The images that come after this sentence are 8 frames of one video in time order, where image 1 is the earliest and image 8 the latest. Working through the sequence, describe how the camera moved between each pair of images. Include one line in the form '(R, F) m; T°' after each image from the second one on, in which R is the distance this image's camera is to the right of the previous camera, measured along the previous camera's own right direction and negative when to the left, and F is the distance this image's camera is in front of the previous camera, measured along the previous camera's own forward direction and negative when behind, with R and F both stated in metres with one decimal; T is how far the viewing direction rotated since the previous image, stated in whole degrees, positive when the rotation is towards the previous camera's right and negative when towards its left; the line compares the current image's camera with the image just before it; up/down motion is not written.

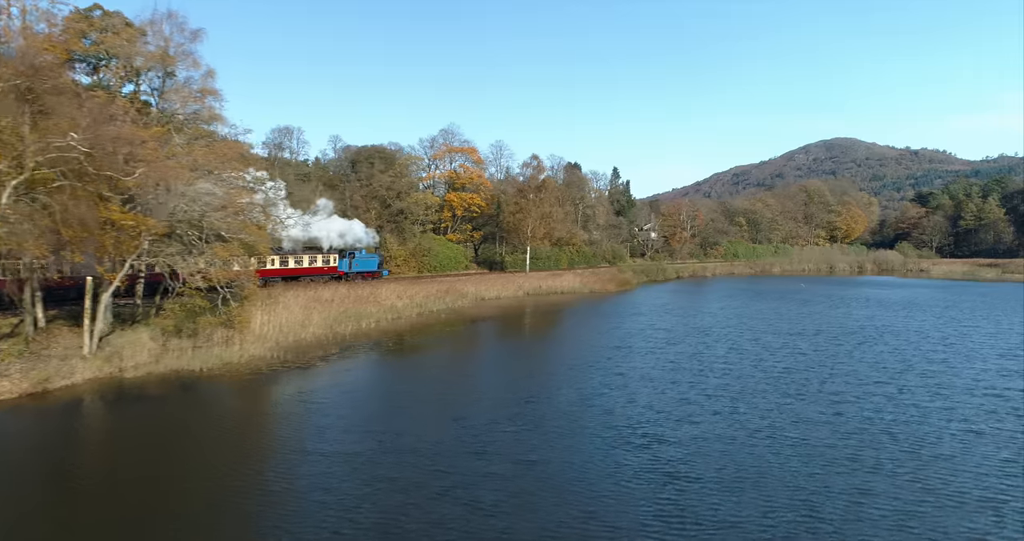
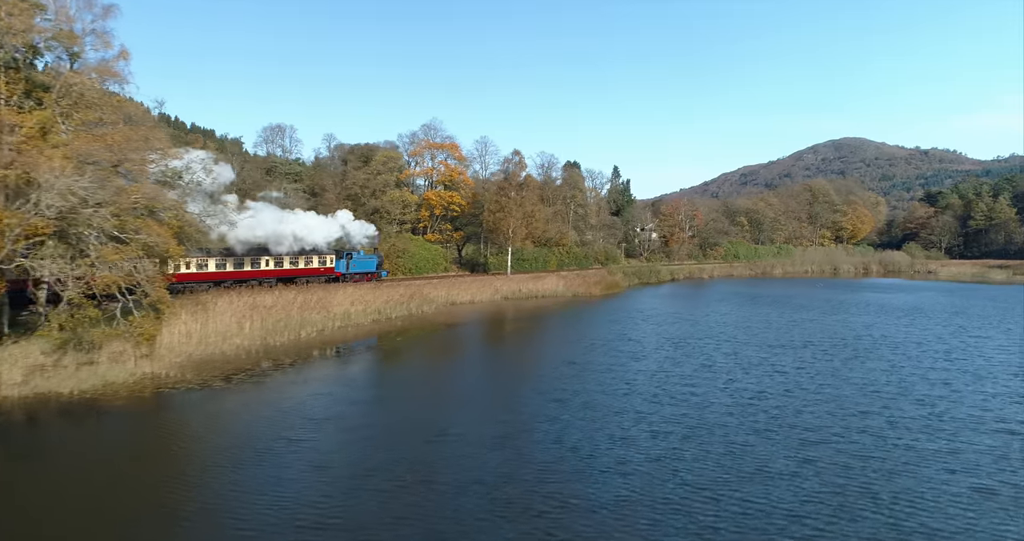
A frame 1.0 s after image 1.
(+2.0, +3.3) m; -1°
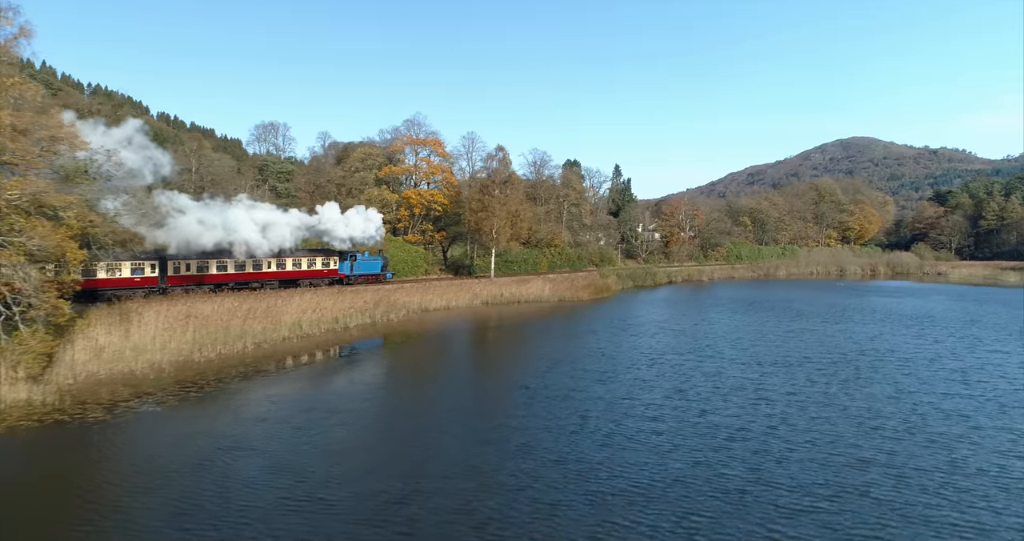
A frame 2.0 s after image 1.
(+1.6, +3.3) m; 0°
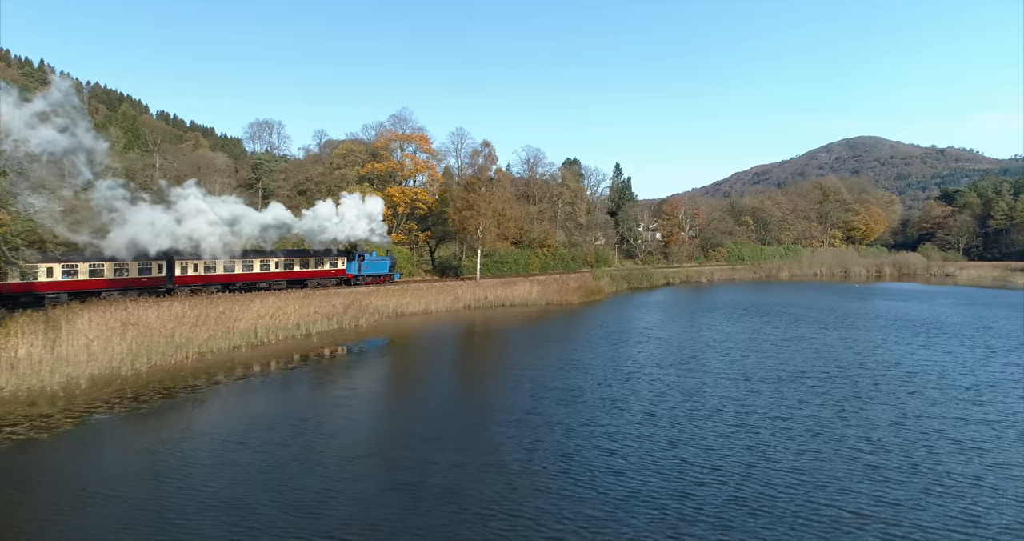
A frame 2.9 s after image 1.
(+1.2, +2.5) m; 0°
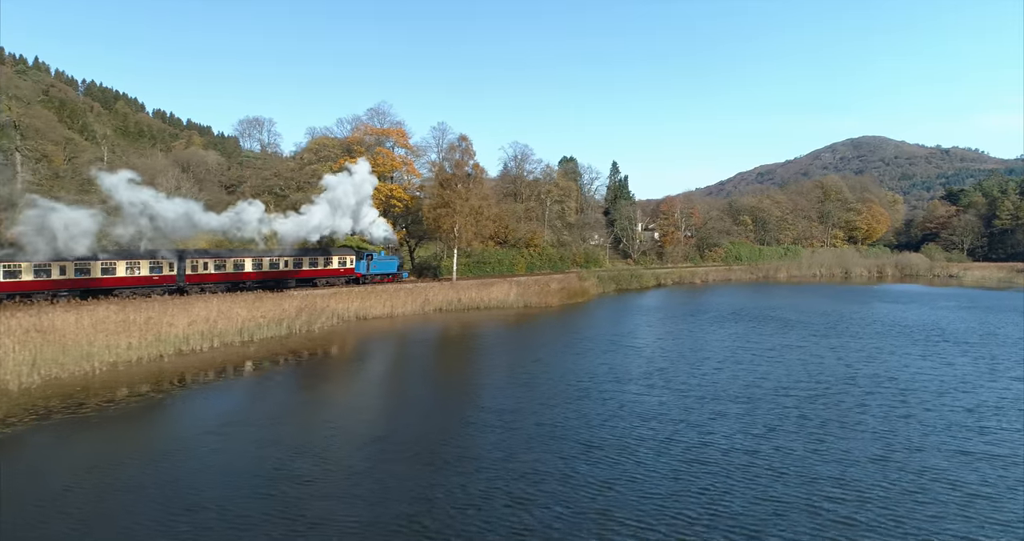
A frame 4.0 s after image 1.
(+1.6, +2.7) m; 0°
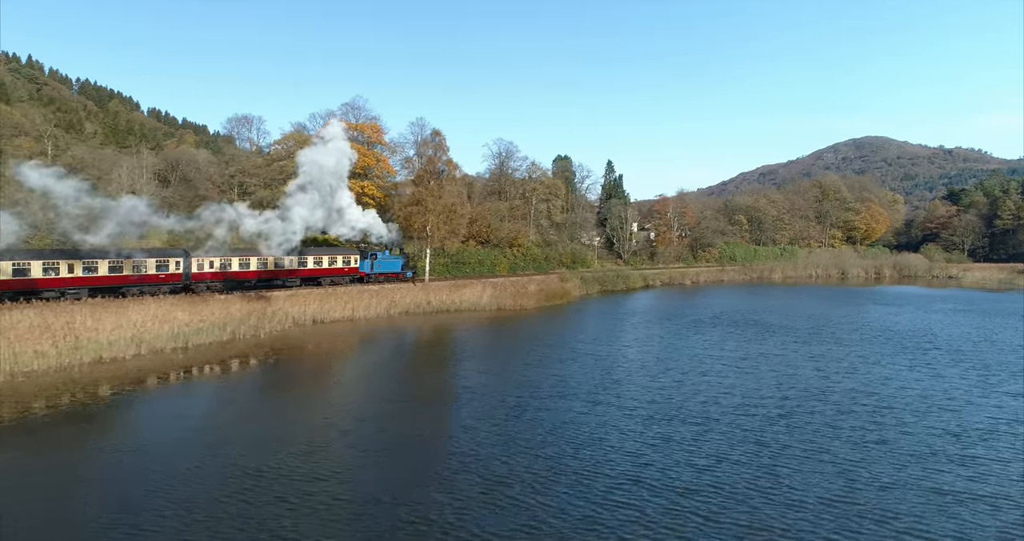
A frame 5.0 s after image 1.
(+1.6, +2.2) m; 0°
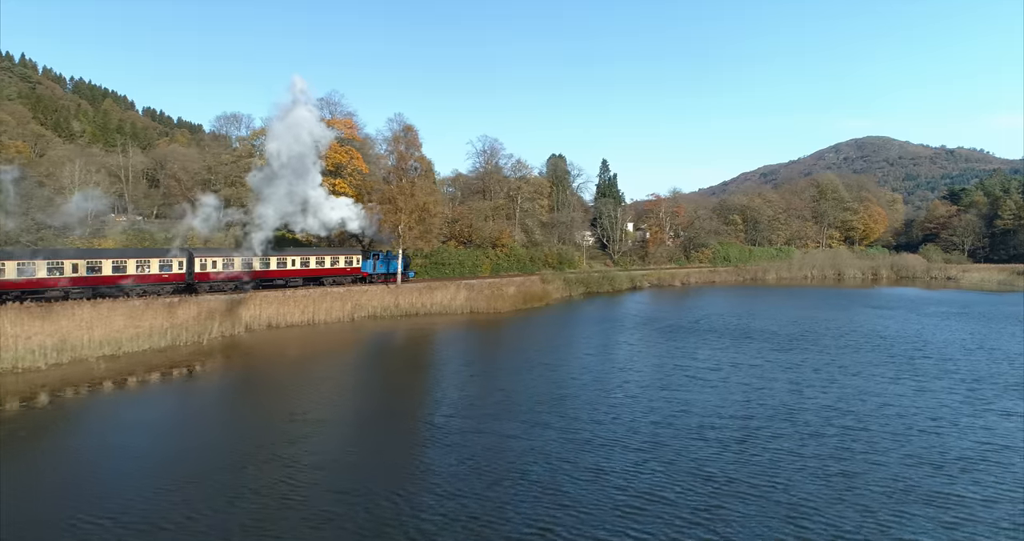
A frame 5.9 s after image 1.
(+1.5, +2.0) m; 0°
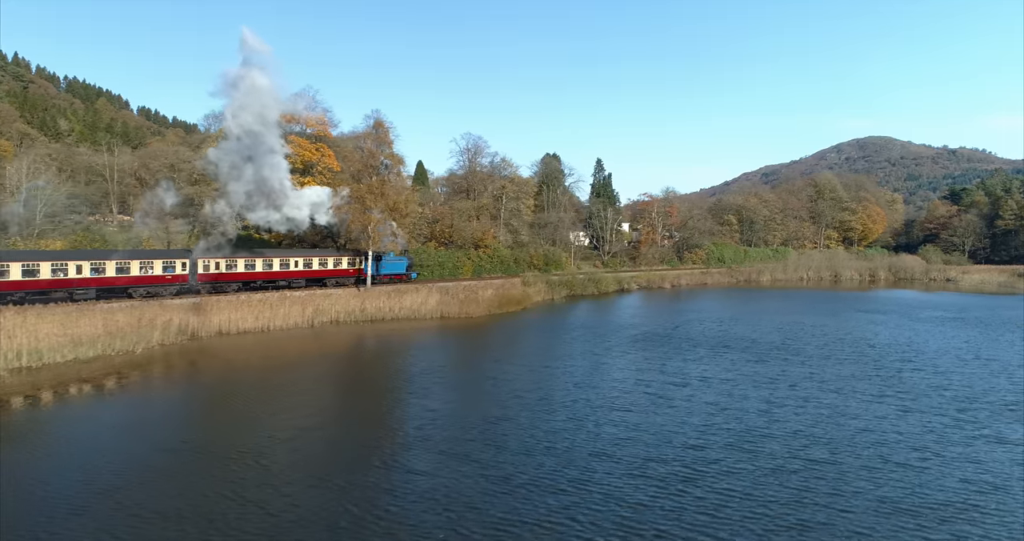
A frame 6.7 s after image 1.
(+1.4, +2.1) m; 0°
